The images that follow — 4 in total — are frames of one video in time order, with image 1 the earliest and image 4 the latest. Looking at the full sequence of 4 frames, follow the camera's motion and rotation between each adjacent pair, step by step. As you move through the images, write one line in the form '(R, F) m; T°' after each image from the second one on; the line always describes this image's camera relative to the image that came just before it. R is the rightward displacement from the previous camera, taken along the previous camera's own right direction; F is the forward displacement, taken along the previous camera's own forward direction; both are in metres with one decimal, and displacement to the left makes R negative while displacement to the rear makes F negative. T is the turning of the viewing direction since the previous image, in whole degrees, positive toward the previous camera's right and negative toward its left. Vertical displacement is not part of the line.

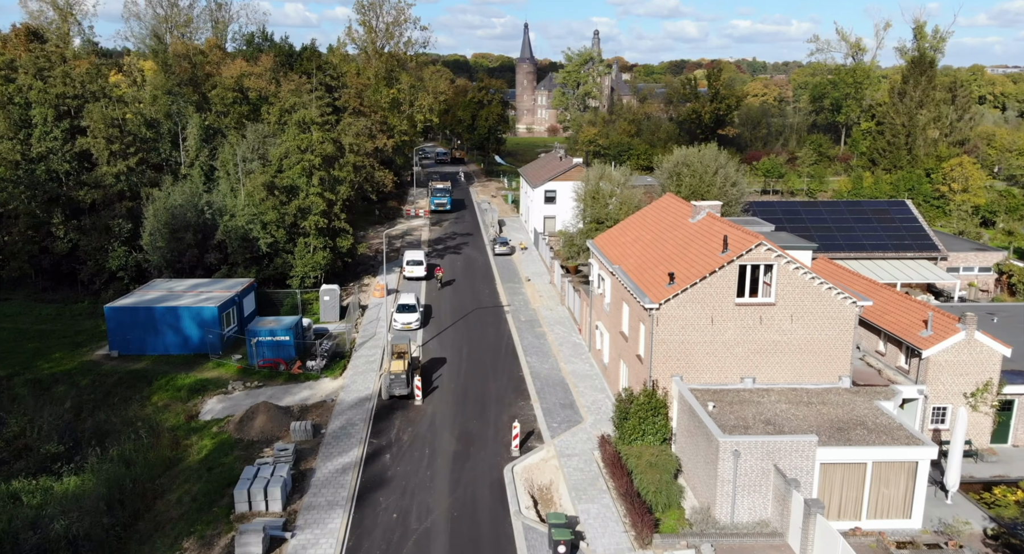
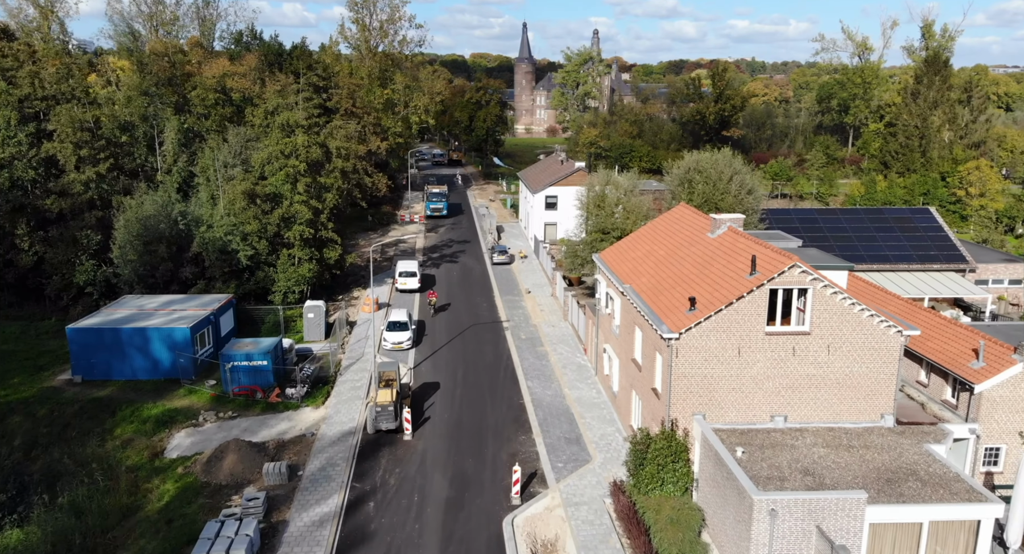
(0.0, +3.0) m; 0°
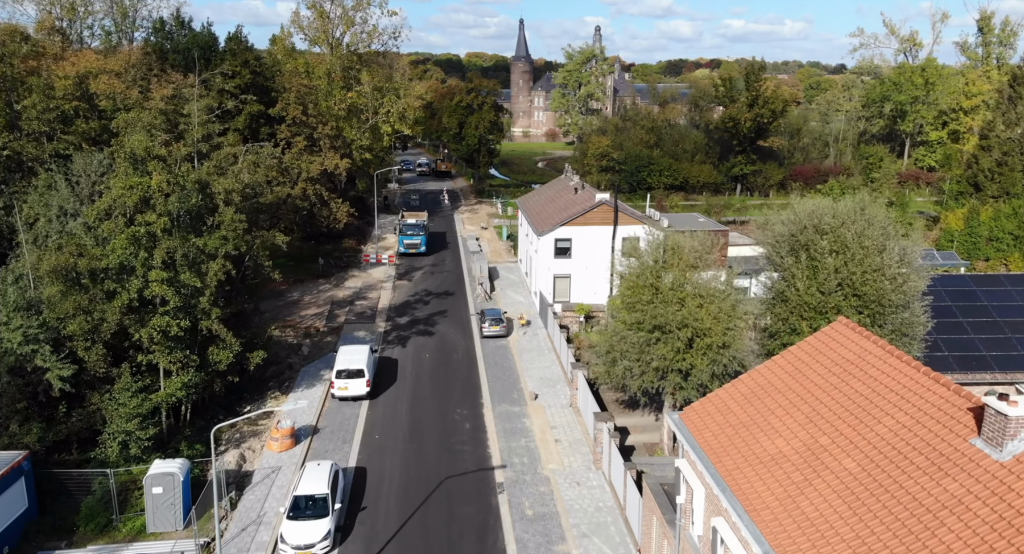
(0.0, +16.1) m; 0°
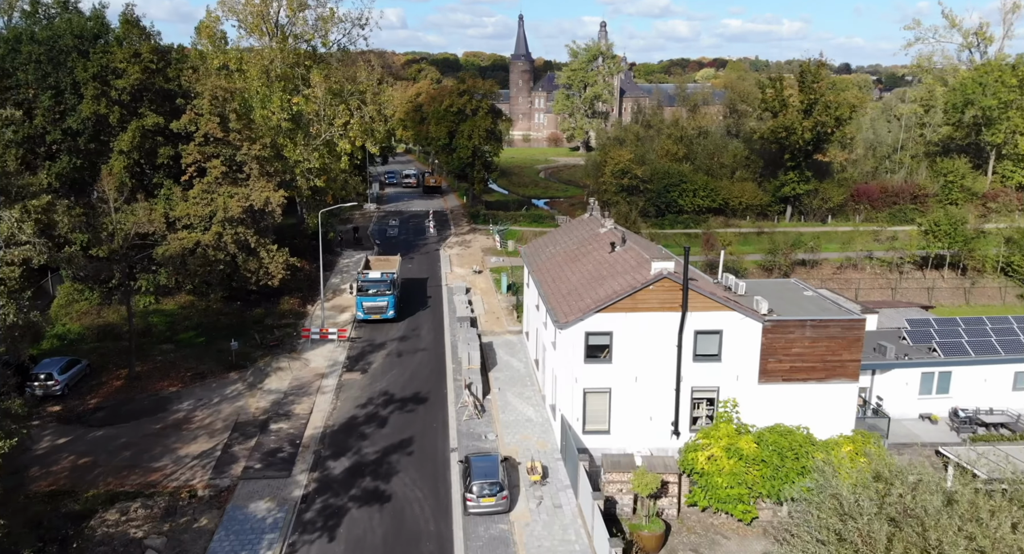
(-0.2, +16.0) m; 0°
